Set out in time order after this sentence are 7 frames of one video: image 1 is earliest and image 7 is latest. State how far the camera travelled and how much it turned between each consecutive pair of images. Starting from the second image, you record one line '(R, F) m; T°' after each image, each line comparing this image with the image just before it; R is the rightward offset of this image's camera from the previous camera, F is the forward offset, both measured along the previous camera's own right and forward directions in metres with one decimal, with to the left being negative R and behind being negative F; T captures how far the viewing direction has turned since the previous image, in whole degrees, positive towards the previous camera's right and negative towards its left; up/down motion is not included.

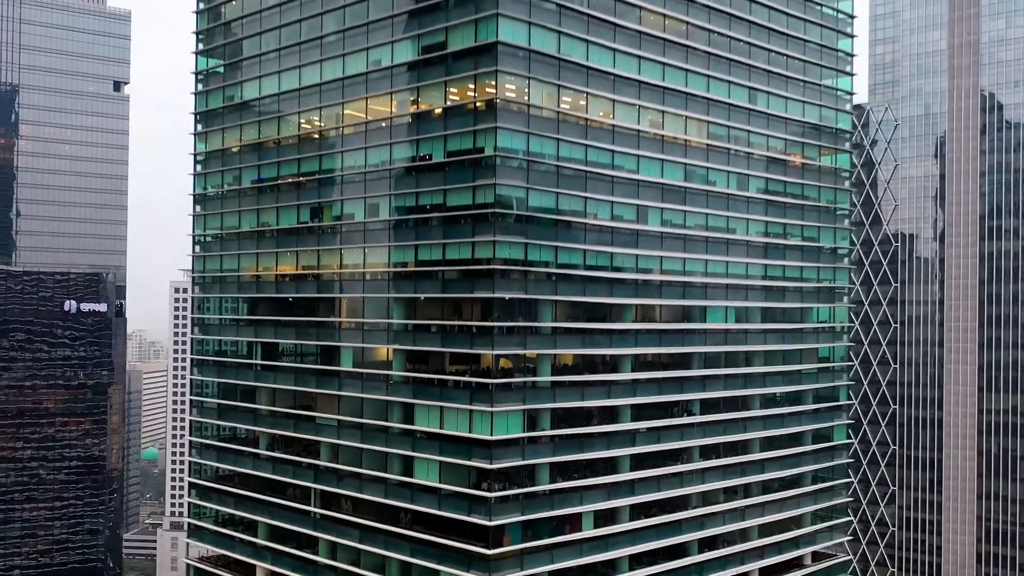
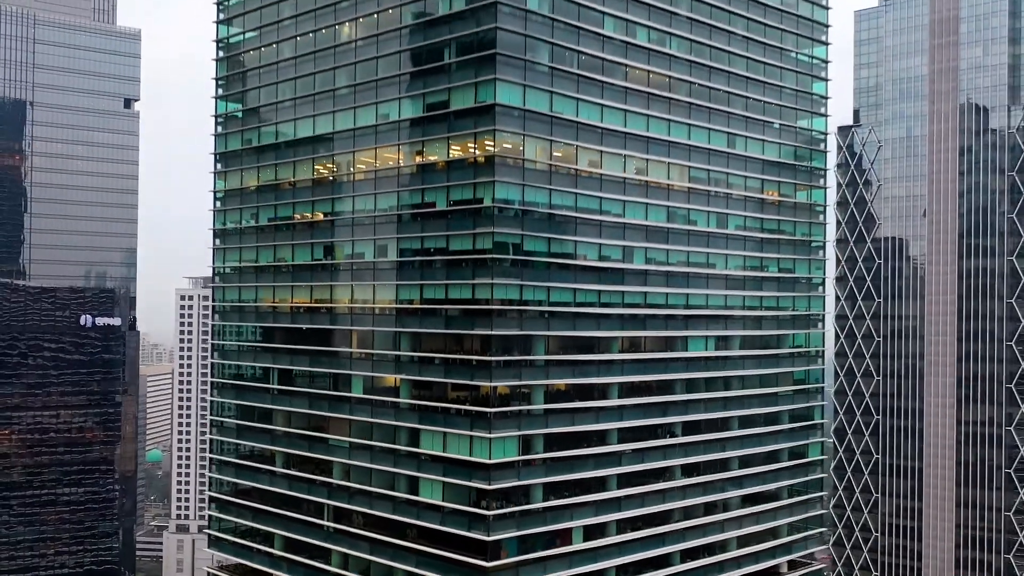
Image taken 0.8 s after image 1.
(+0.3, -7.5) m; 0°
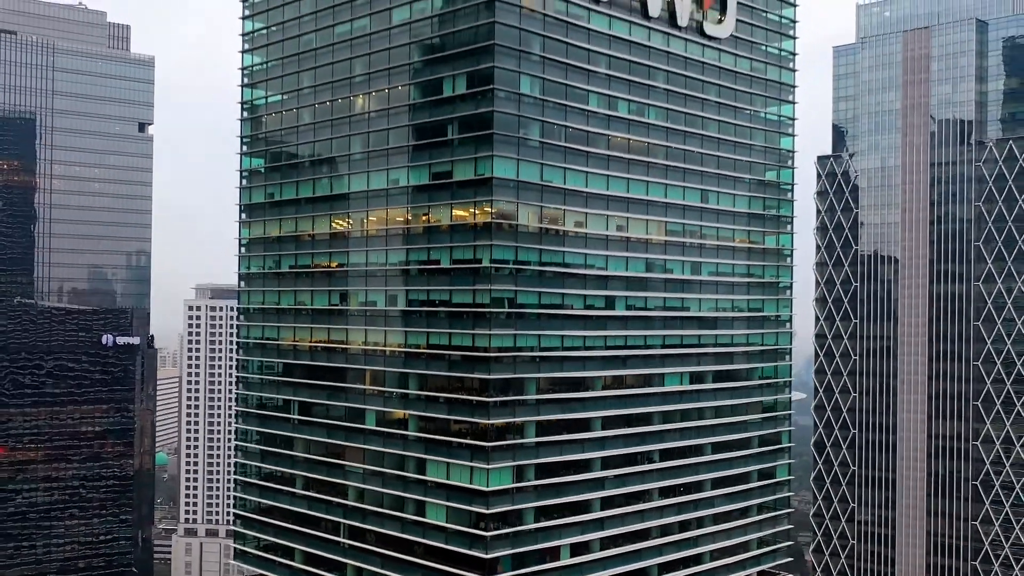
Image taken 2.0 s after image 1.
(+0.4, -11.4) m; 0°
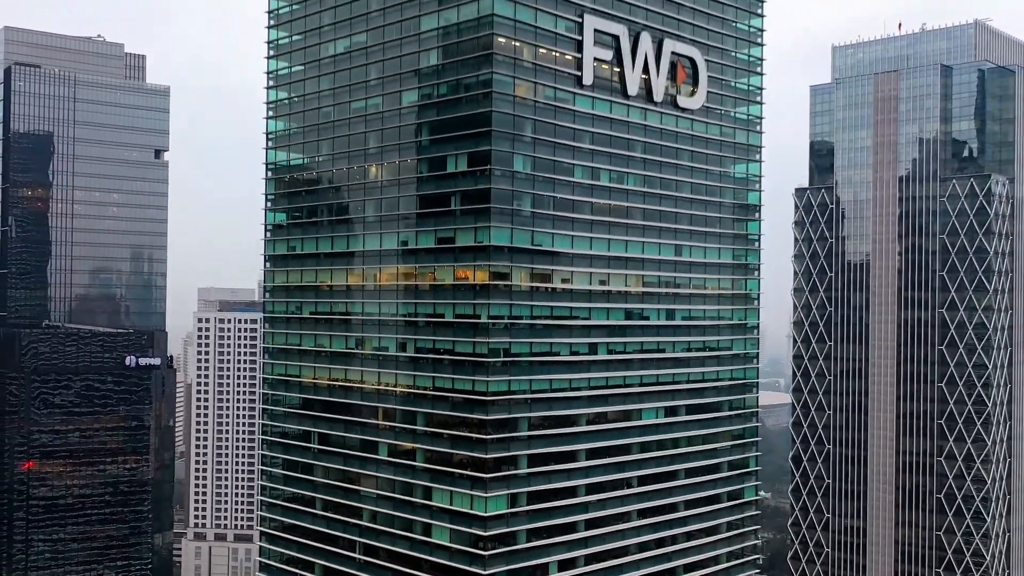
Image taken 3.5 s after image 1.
(+0.5, -14.0) m; 0°
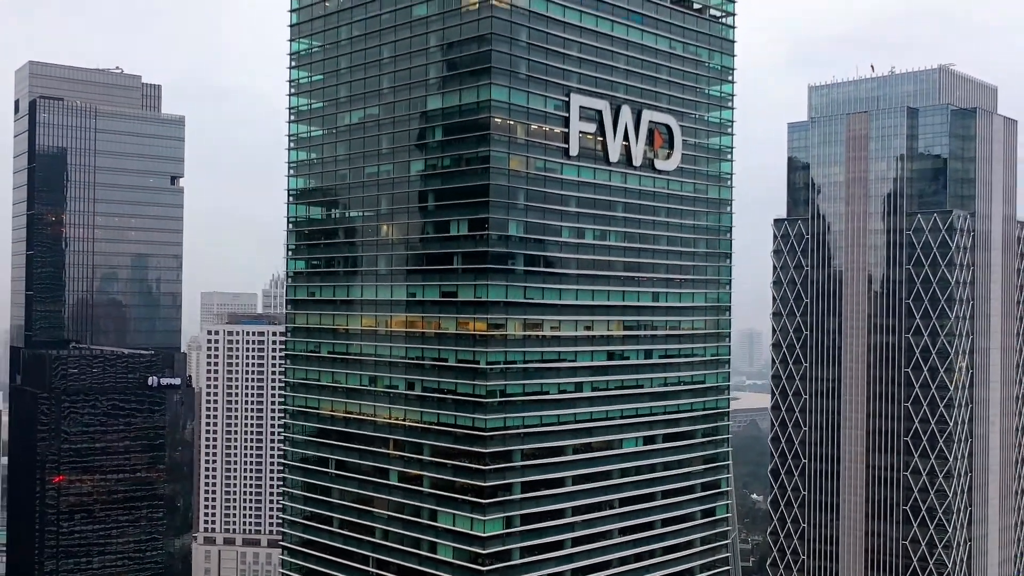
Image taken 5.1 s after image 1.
(+0.5, -15.3) m; 0°
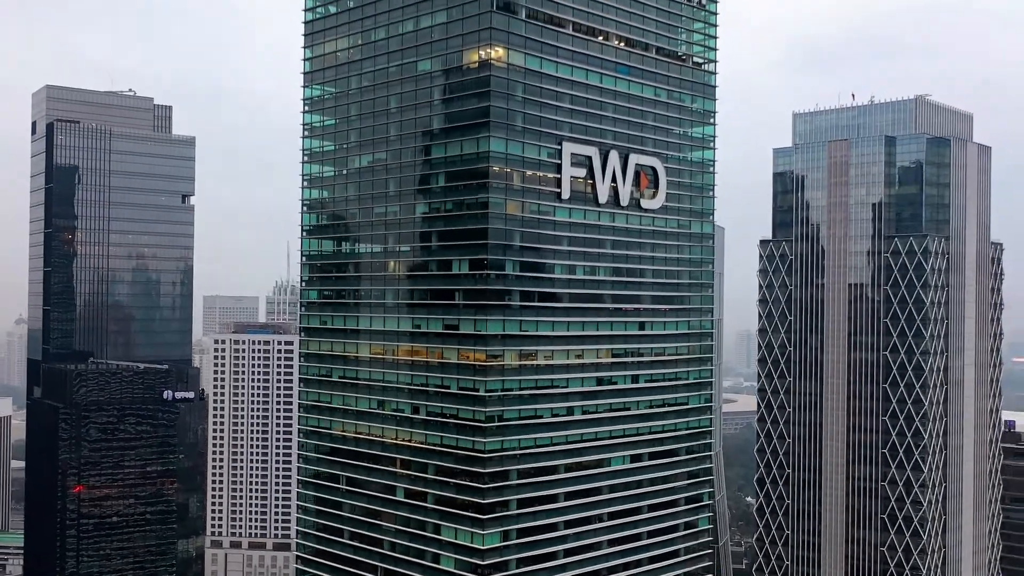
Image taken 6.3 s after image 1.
(+0.4, -11.5) m; 0°
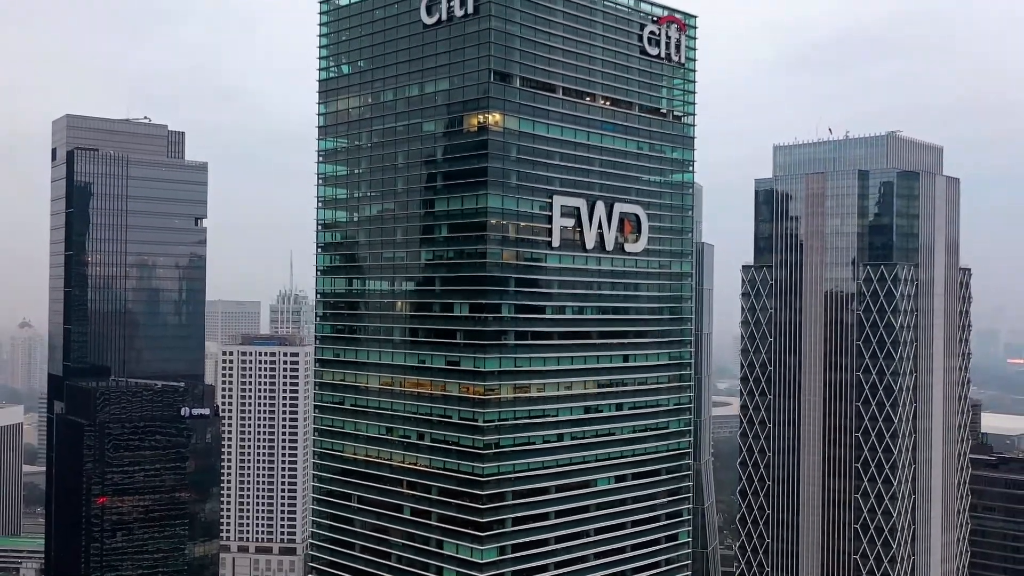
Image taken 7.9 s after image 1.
(+0.5, -15.3) m; 0°
